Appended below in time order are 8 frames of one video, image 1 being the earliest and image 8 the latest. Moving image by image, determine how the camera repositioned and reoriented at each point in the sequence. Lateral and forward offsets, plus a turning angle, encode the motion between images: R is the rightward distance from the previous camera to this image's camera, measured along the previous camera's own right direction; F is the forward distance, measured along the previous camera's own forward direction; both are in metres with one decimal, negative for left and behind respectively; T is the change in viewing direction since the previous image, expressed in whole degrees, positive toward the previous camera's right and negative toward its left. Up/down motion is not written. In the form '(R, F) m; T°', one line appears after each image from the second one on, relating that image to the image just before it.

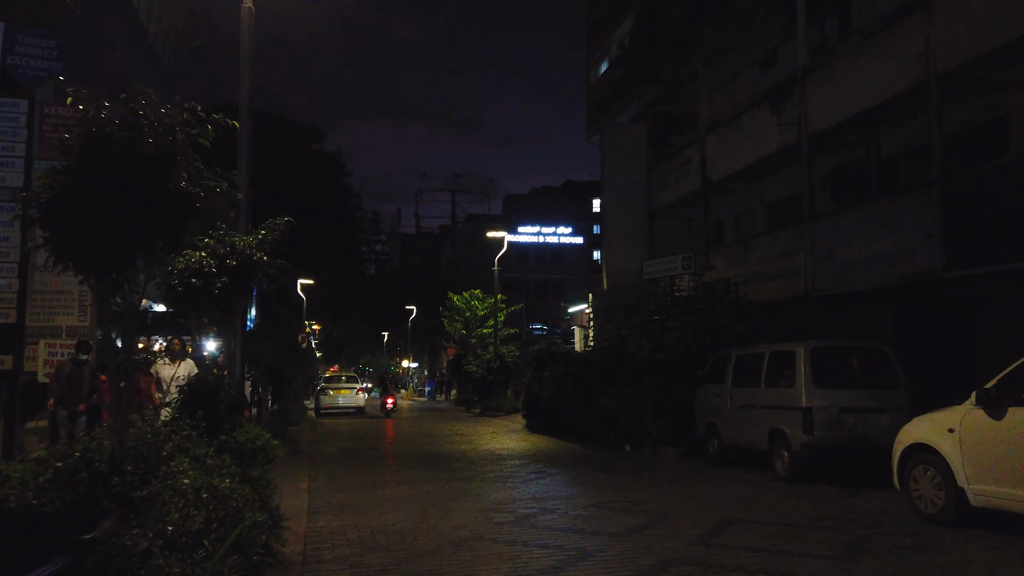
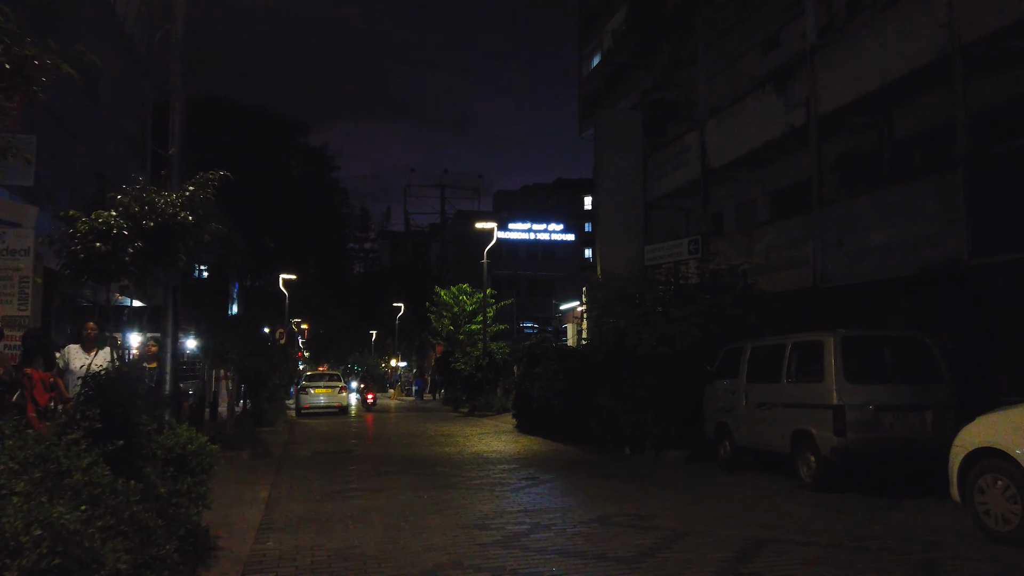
(0.0, +1.3) m; +1°
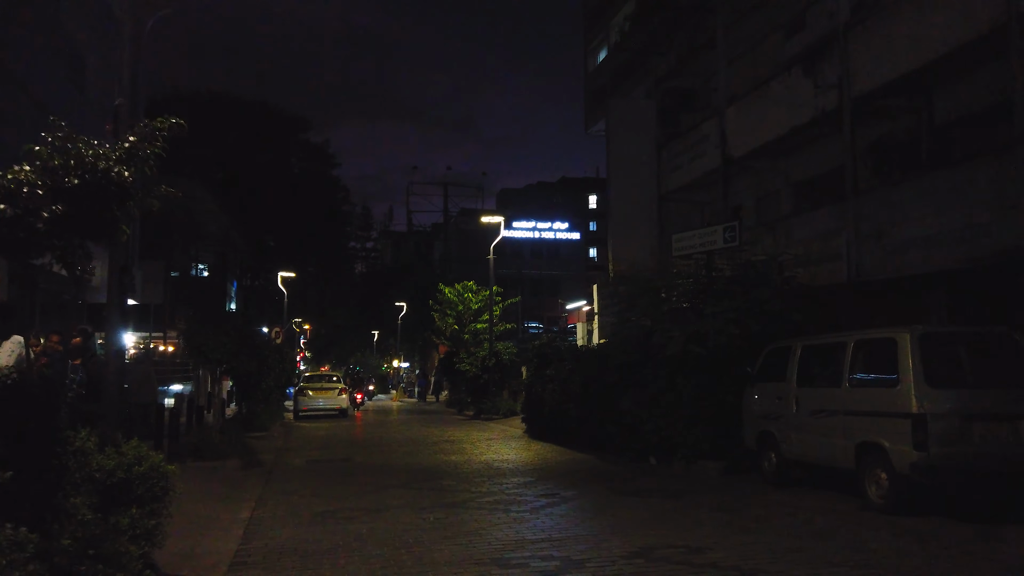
(-0.2, +1.3) m; 0°
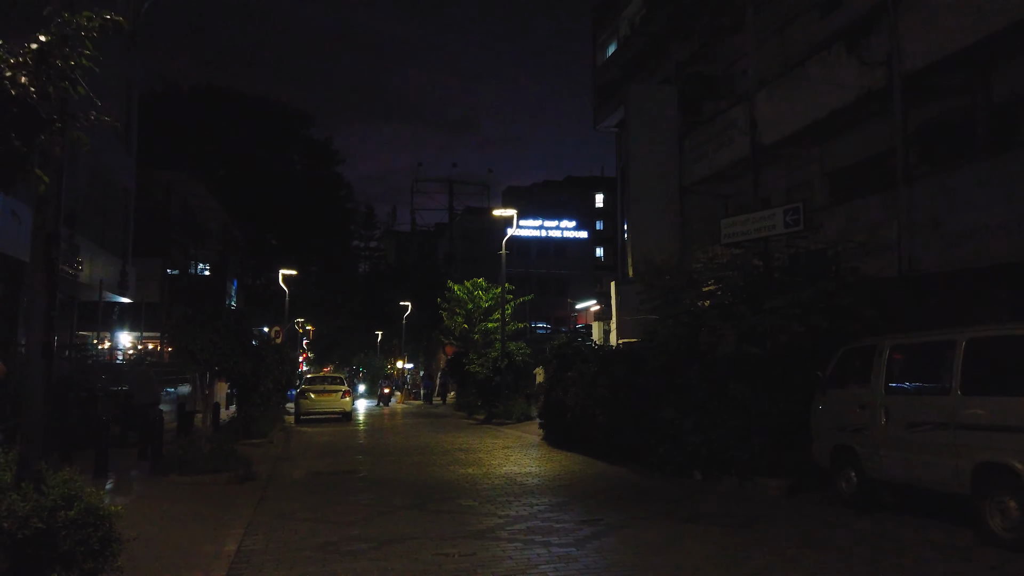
(-0.3, +1.4) m; 0°
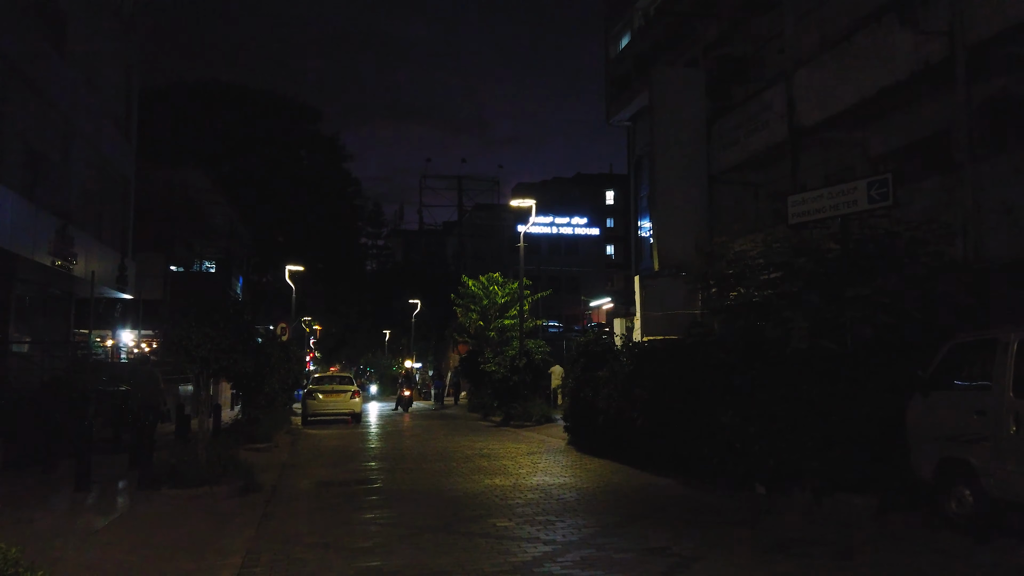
(-0.4, +1.3) m; 0°
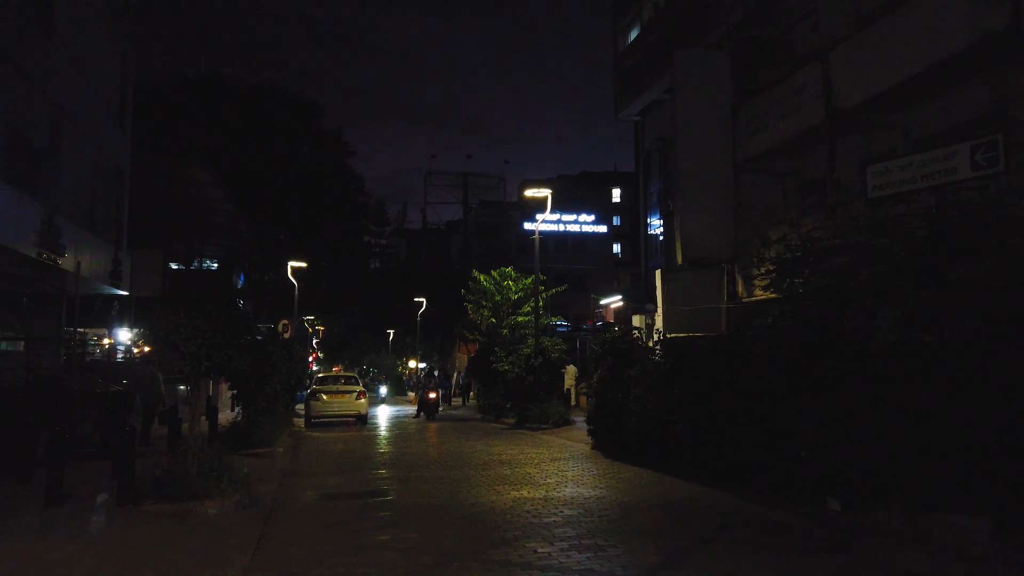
(-0.4, +1.3) m; 0°
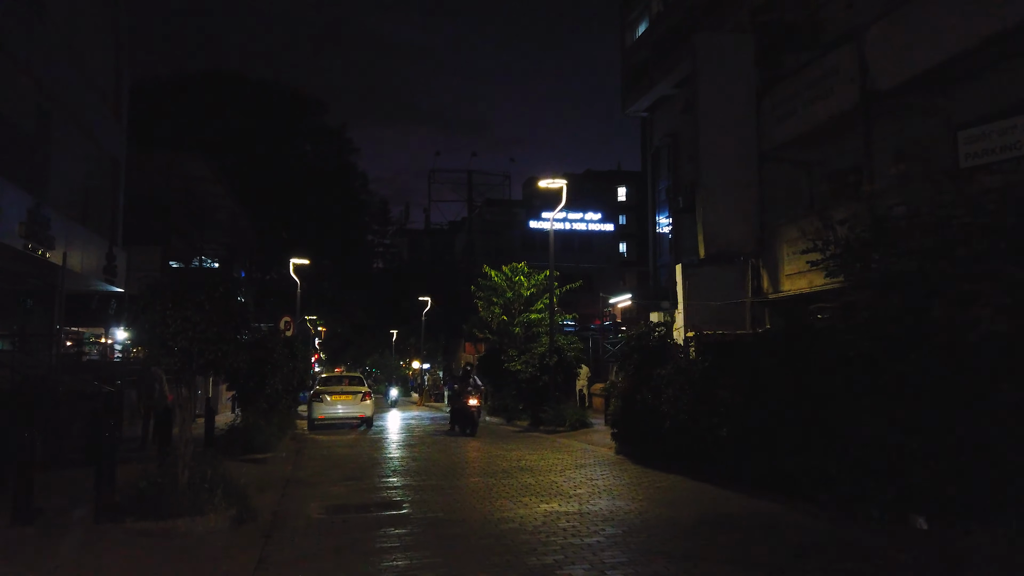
(-0.3, +1.1) m; 0°
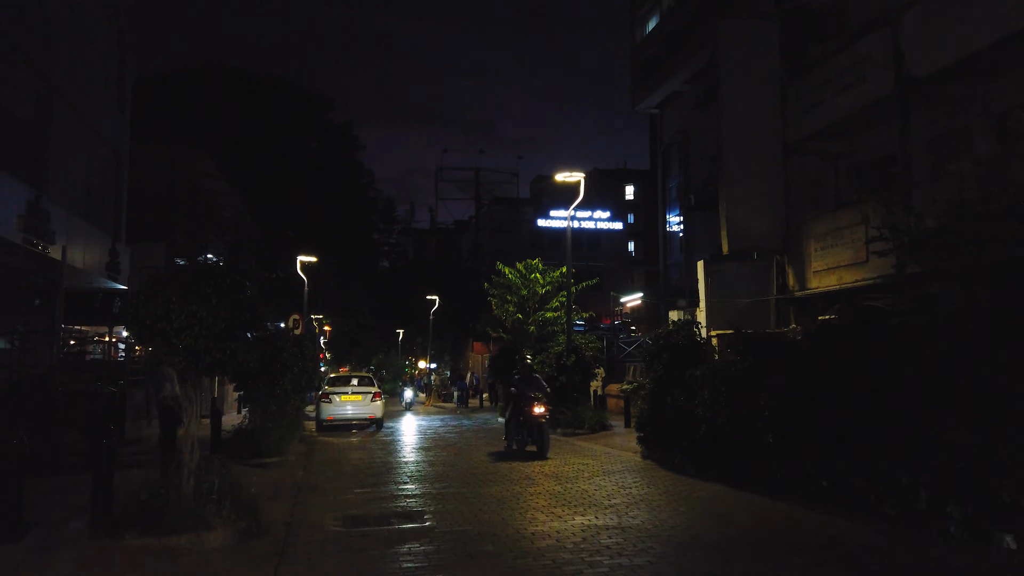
(-0.3, +0.7) m; 0°
